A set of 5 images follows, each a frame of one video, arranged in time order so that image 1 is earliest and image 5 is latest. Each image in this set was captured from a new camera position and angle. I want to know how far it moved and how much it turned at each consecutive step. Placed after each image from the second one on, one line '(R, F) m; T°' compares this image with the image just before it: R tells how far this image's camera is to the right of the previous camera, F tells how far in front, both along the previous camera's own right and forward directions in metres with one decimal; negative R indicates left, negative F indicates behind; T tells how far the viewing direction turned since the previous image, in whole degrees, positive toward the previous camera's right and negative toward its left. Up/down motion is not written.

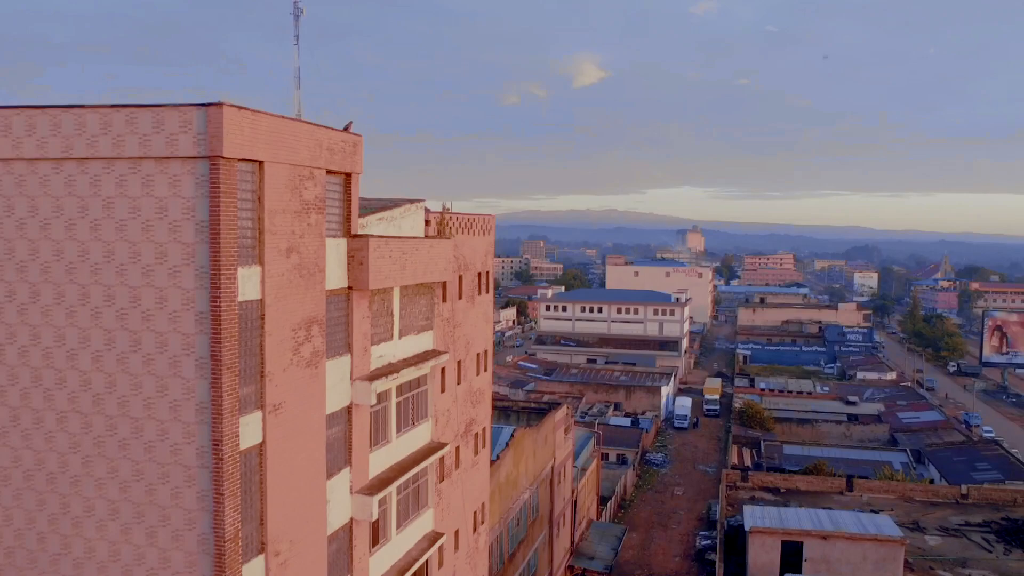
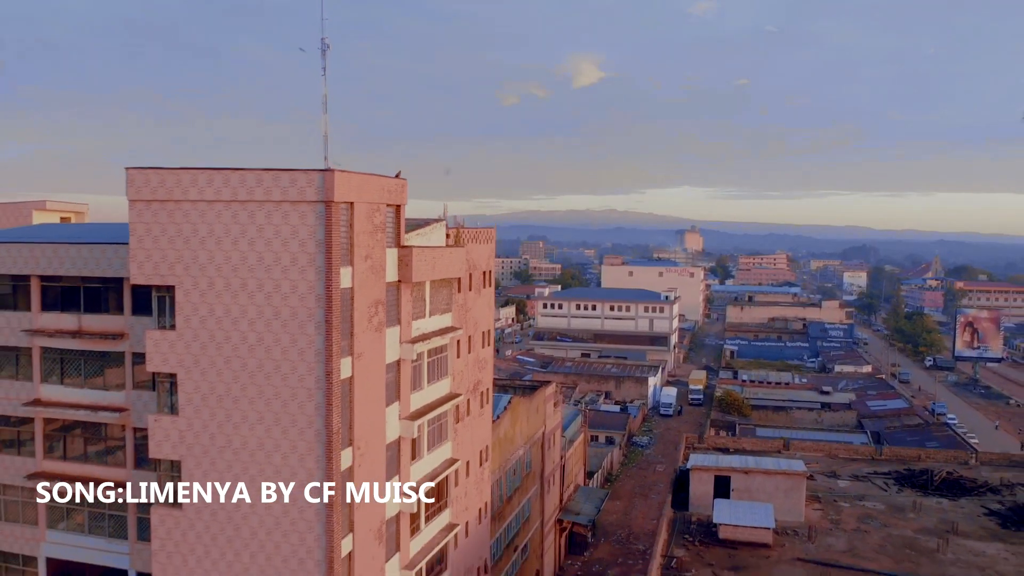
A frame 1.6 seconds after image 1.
(+0.1, -3.4) m; 0°
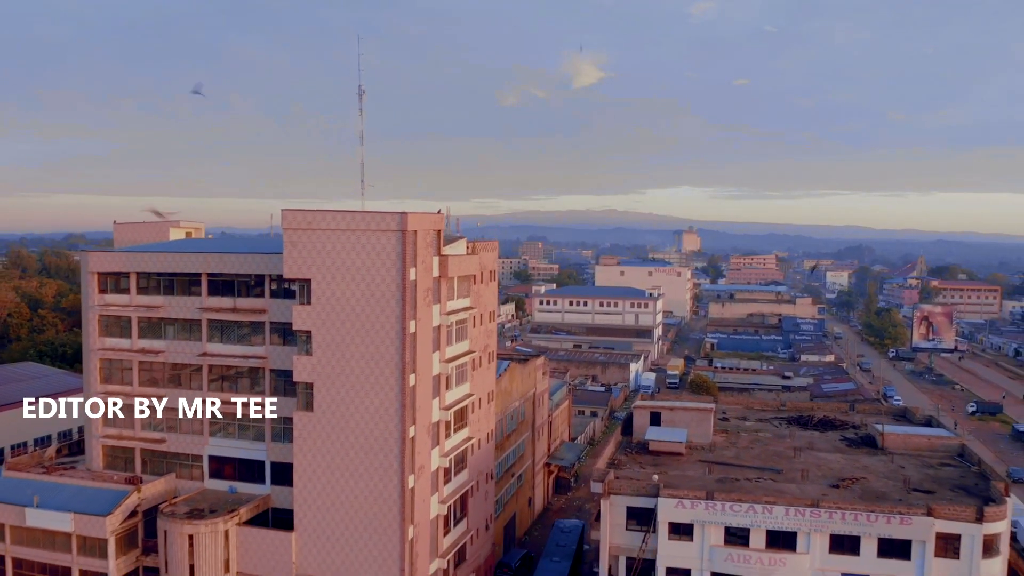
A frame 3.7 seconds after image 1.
(+0.1, -6.3) m; 0°
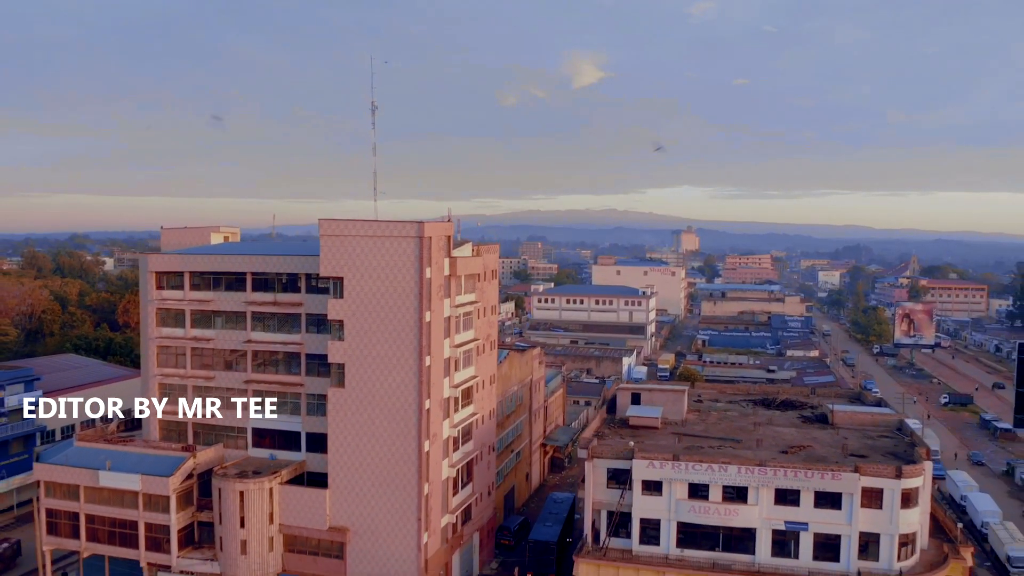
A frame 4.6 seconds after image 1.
(0.0, -3.0) m; 0°
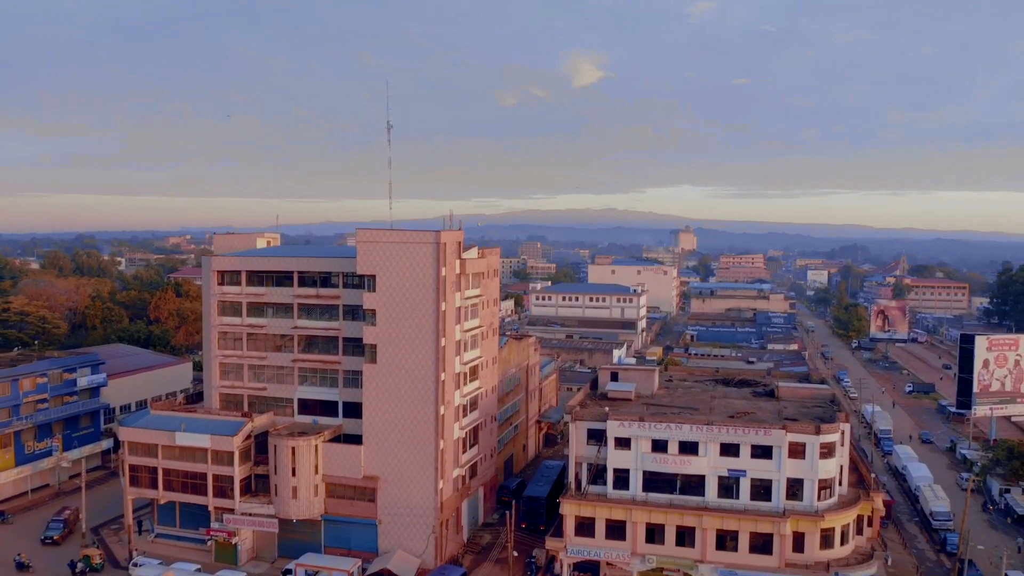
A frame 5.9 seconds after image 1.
(+0.1, -4.6) m; 0°
